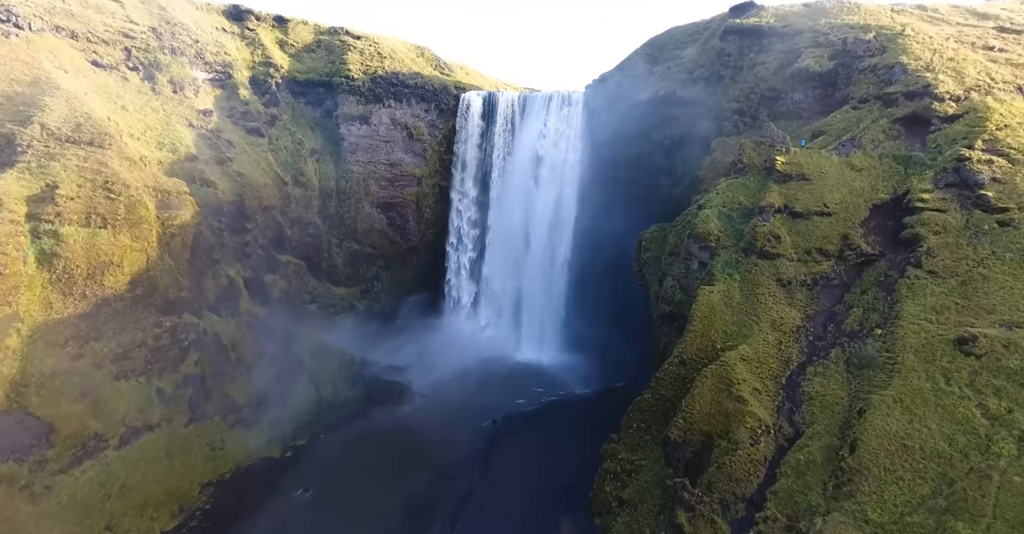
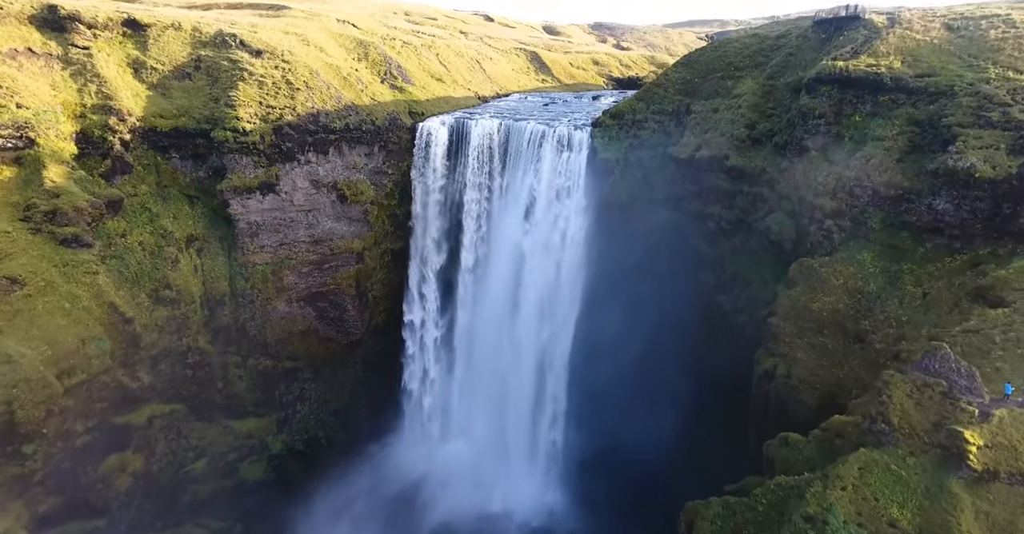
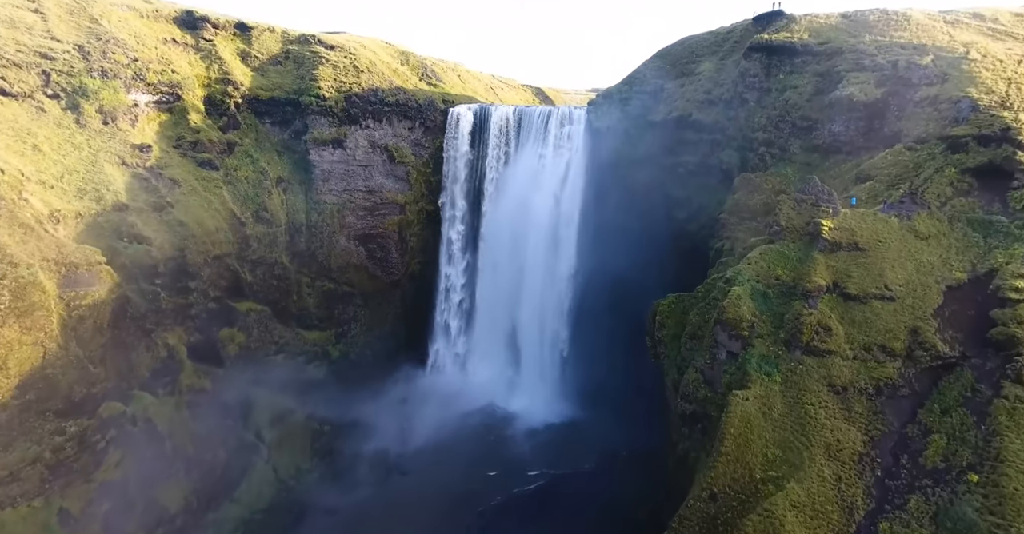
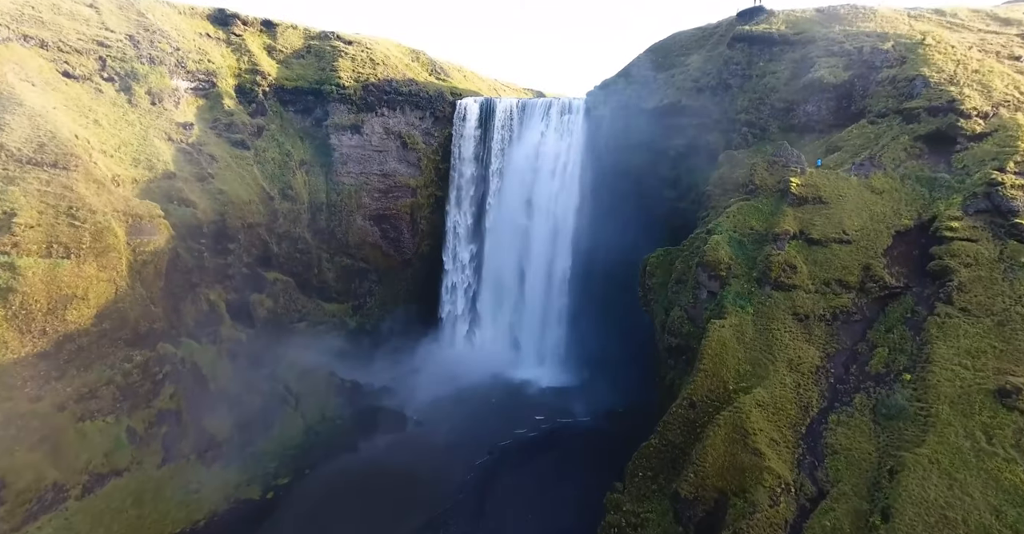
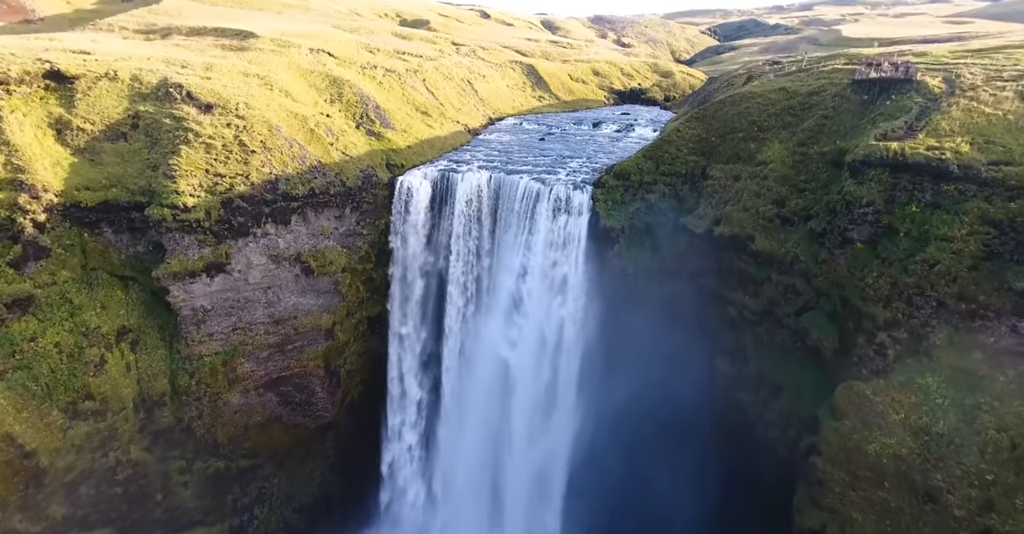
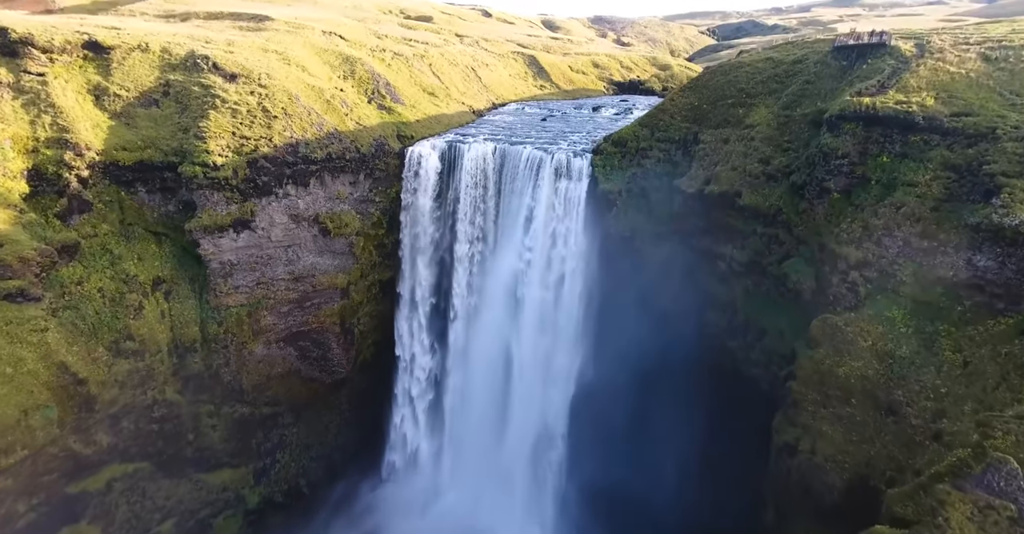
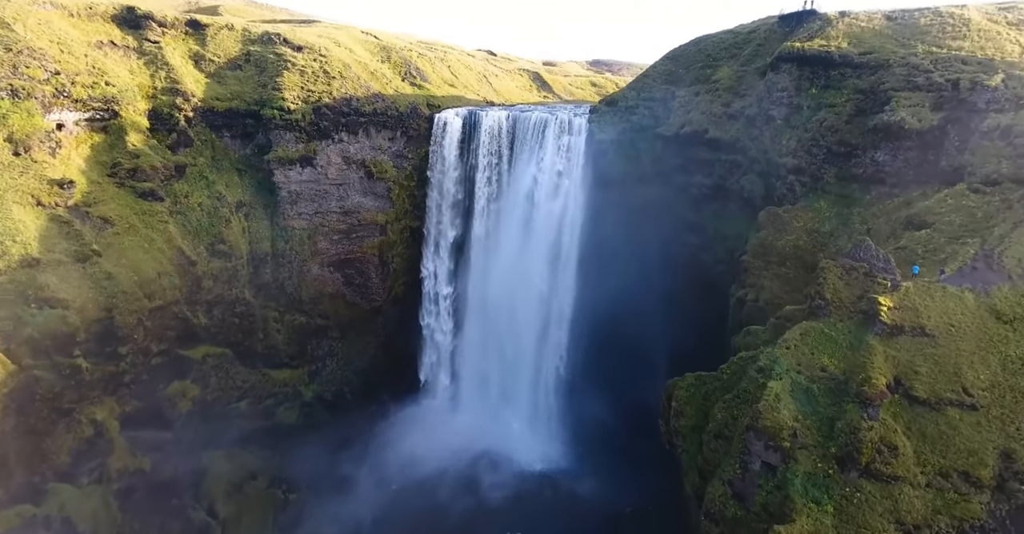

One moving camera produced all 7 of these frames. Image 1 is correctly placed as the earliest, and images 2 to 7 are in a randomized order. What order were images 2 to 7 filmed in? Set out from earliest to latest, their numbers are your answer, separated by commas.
4, 3, 7, 2, 6, 5
